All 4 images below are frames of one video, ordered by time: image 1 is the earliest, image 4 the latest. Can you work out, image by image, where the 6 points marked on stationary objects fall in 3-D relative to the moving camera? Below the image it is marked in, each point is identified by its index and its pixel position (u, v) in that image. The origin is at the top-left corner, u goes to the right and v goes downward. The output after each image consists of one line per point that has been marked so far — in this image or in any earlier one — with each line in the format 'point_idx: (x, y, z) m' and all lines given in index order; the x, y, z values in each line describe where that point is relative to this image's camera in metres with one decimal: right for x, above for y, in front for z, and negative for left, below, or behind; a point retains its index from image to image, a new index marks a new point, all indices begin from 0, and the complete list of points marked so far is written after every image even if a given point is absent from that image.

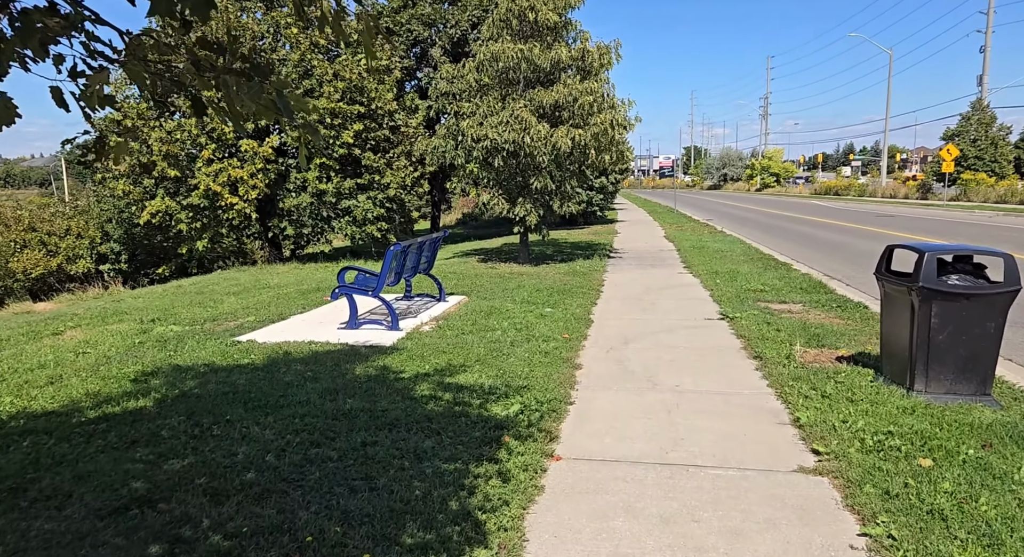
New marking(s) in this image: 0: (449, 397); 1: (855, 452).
0: (-0.5, -0.9, +5.2) m
1: (+2.1, -1.0, +4.1) m
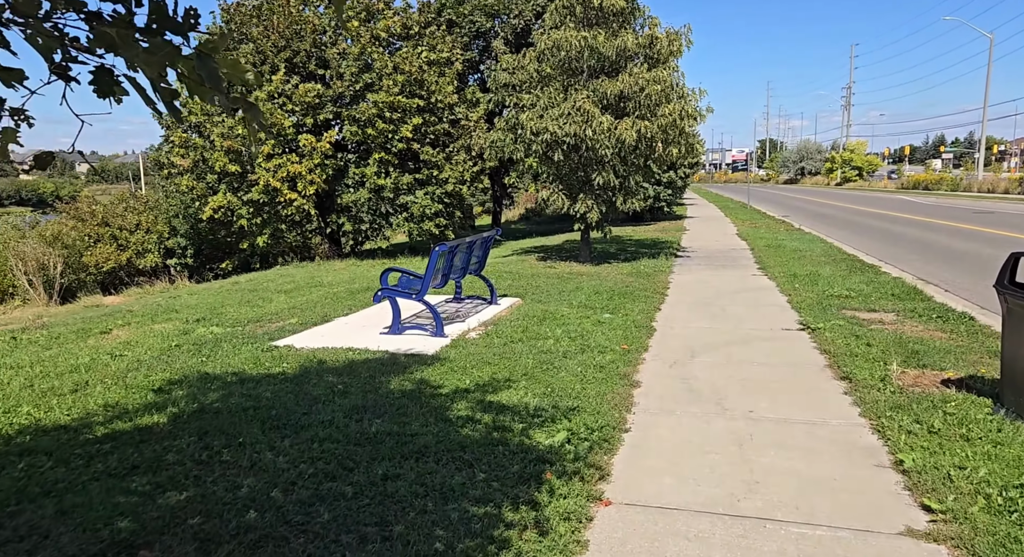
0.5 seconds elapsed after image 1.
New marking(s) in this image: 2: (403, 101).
0: (-0.2, -1.0, +4.6) m
1: (+2.3, -1.1, +3.3) m
2: (-2.6, +4.2, +16.0) m
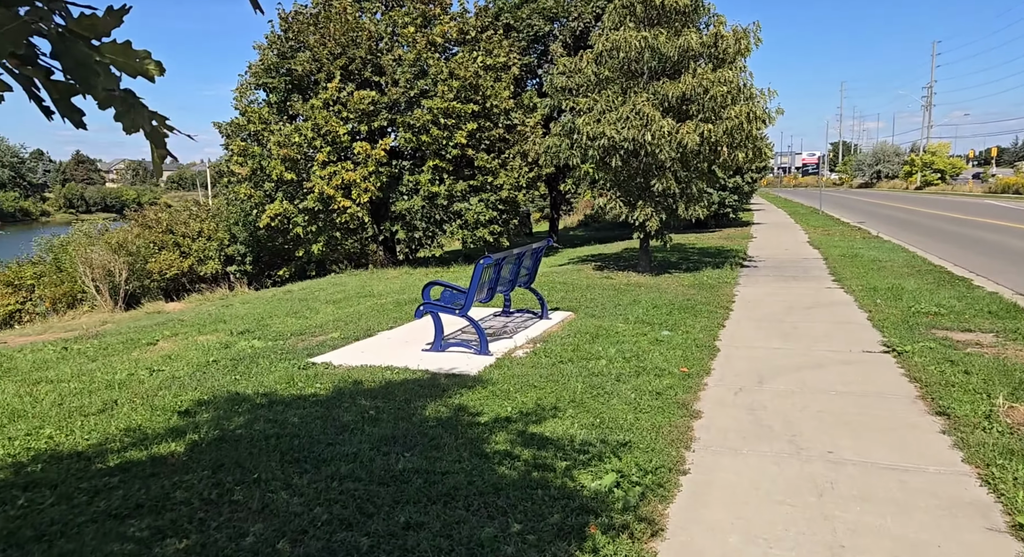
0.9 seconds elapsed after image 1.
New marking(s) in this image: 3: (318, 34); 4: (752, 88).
0: (+0.1, -1.1, +4.1) m
1: (+2.4, -1.3, +2.6) m
2: (-1.2, +4.0, +15.7) m
3: (-4.7, +6.0, +16.2) m
4: (+4.6, +3.6, +12.9) m
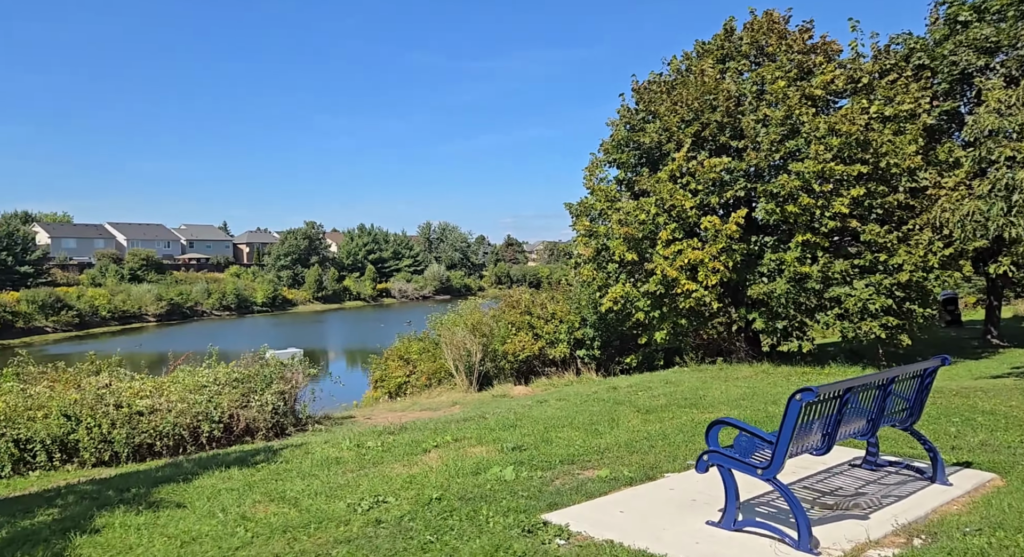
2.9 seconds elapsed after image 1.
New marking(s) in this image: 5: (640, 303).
0: (+0.7, -1.8, +1.8) m
1: (+1.8, -1.7, -0.8) m
2: (+6.1, +2.1, +12.7) m
3: (+3.6, +4.0, +15.1) m
4: (+9.4, +2.1, +7.1) m
5: (+2.7, -0.5, +14.1) m
